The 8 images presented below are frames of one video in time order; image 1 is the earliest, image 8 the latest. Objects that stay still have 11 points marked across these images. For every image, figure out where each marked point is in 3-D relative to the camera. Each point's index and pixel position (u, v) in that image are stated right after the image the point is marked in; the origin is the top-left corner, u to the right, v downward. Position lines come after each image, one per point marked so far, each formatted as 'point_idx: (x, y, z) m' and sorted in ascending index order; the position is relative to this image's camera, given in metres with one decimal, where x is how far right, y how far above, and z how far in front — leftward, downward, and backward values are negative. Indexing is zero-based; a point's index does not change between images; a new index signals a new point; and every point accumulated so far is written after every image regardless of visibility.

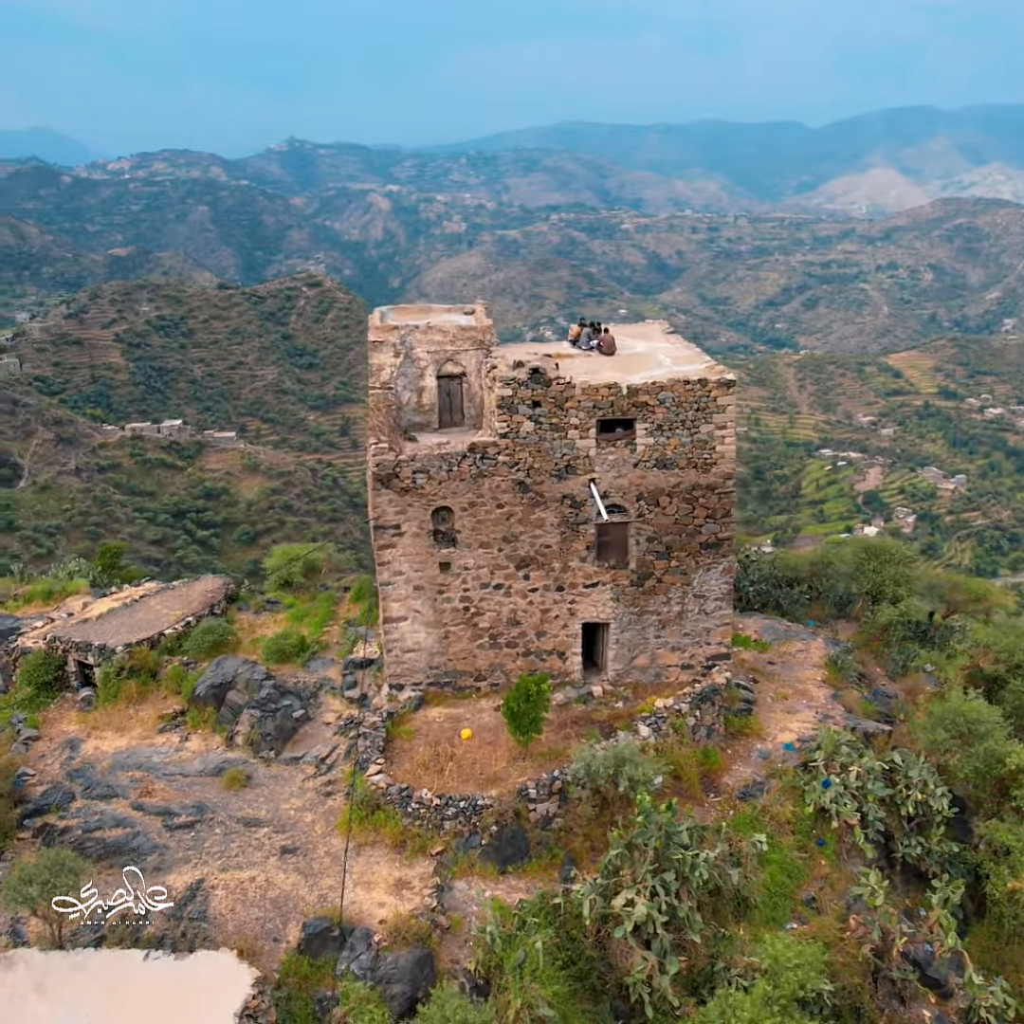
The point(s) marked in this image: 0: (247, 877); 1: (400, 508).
0: (-2.4, -3.2, +7.8) m
1: (-1.3, 0.0, +9.8) m
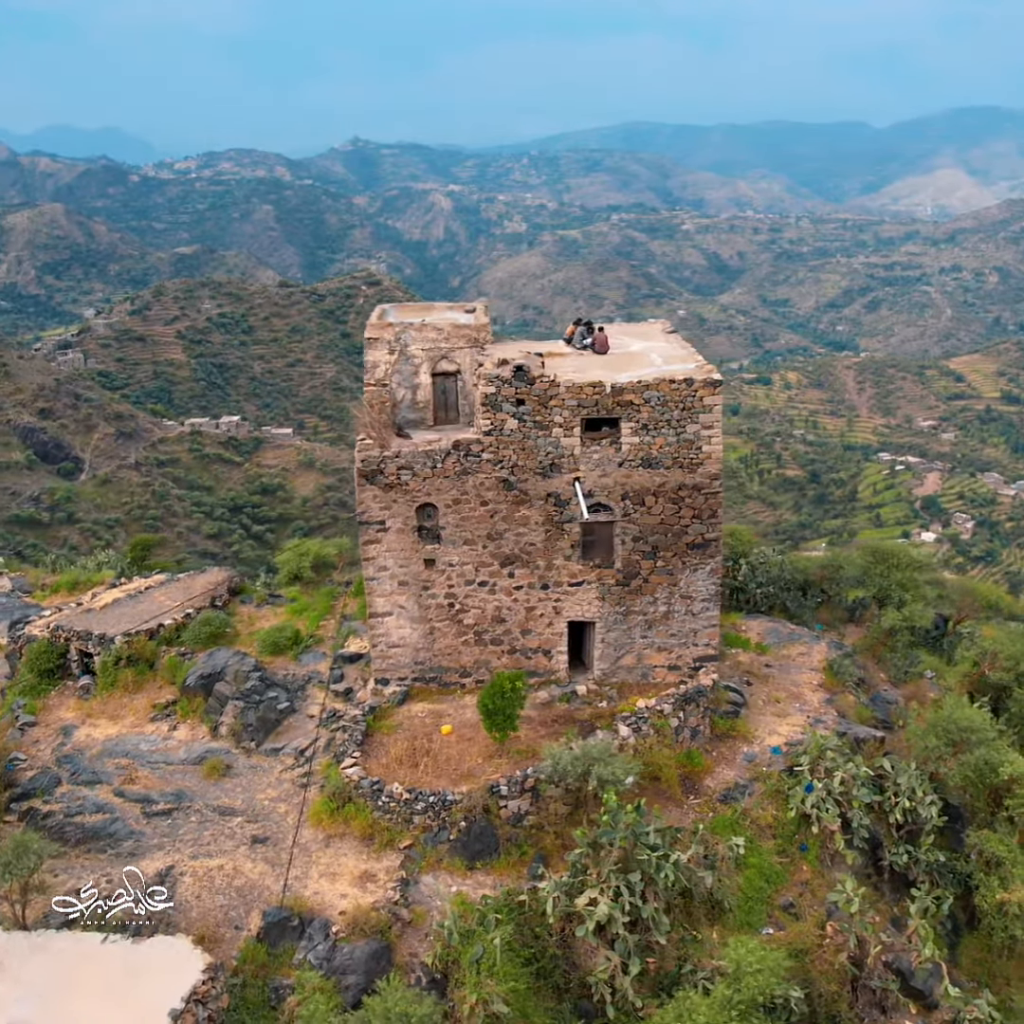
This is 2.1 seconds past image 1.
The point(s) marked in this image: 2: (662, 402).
0: (-2.7, -3.1, +7.8) m
1: (-1.4, +0.1, +9.8) m
2: (+1.6, +1.2, +9.4) m
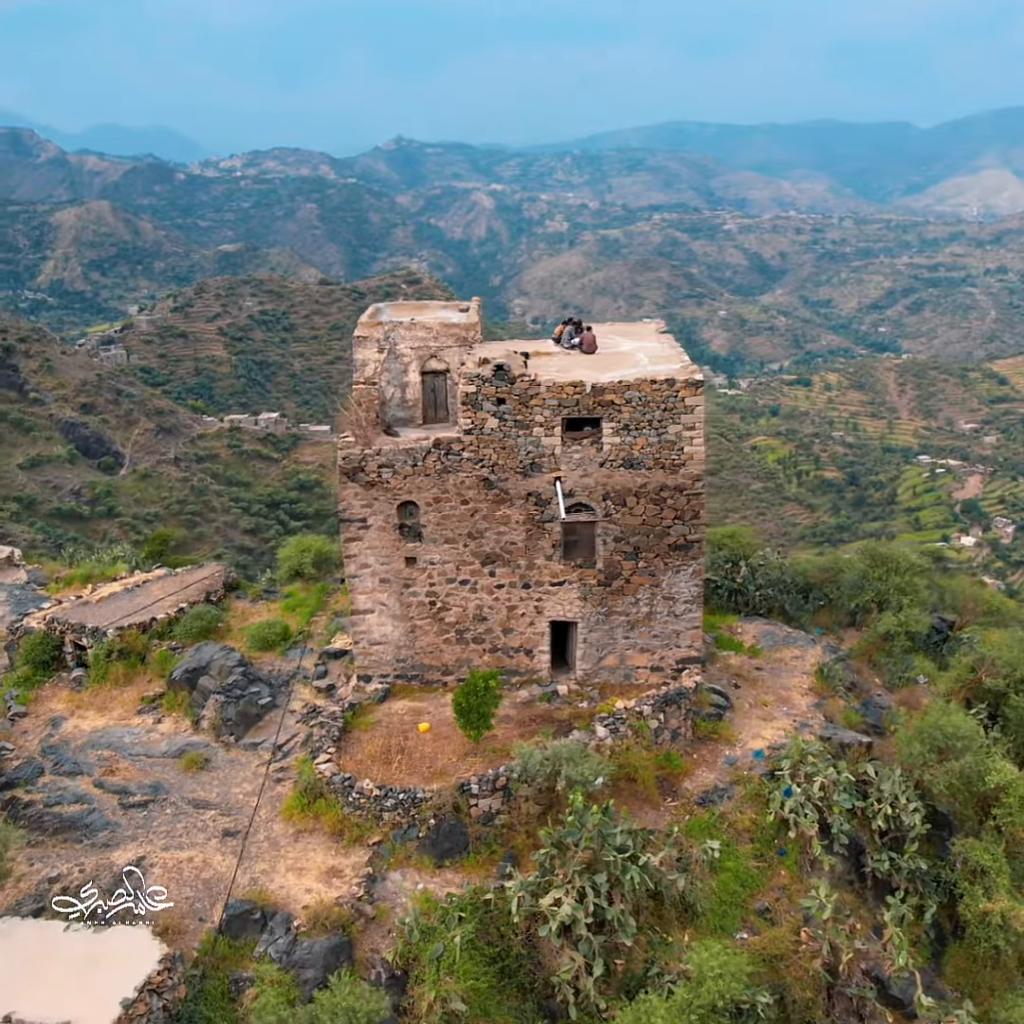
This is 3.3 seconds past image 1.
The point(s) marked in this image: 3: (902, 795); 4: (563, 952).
0: (-2.9, -3.1, +7.9) m
1: (-1.6, +0.1, +9.9) m
2: (+1.4, +1.2, +9.4) m
3: (+4.3, -3.1, +9.8) m
4: (+0.4, -3.5, +7.1) m
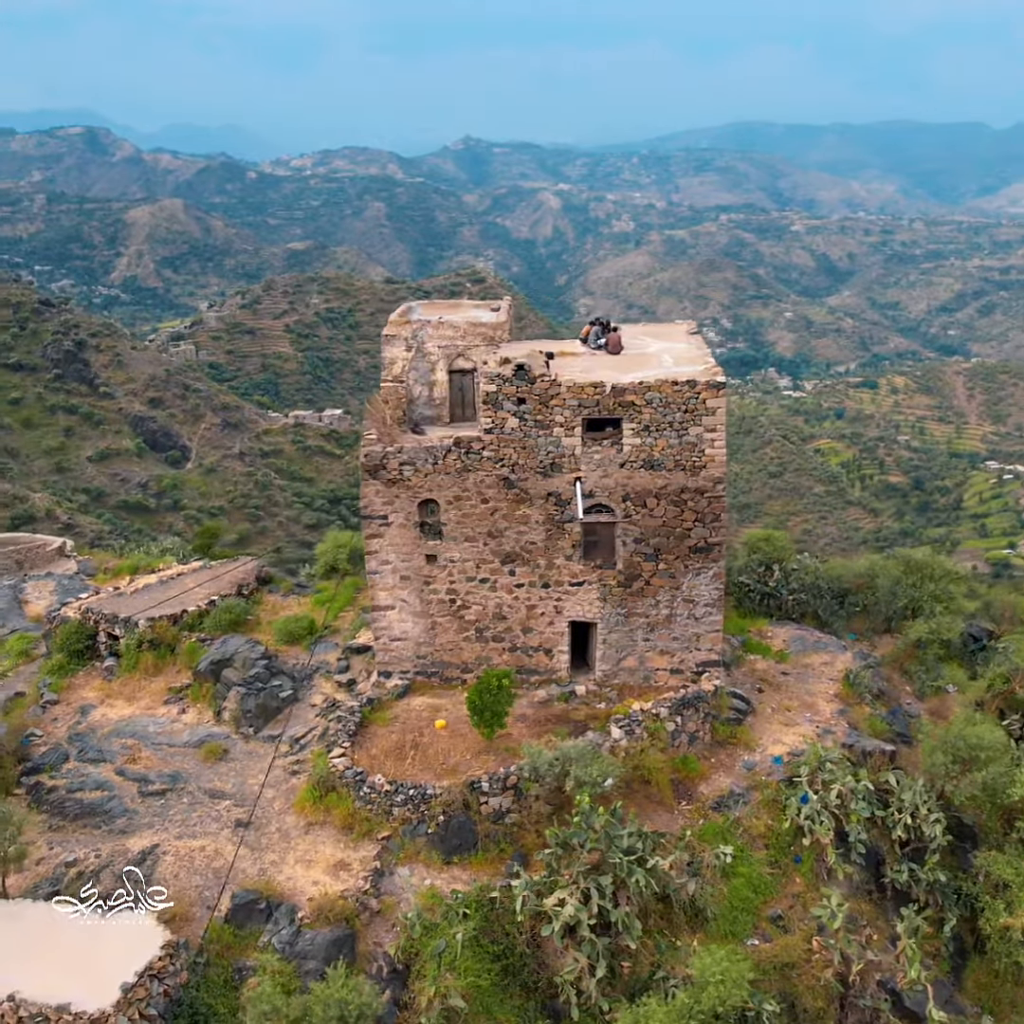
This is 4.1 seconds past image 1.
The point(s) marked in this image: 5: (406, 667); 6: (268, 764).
0: (-2.9, -3.0, +8.1) m
1: (-1.4, +0.1, +9.9) m
2: (+1.6, +1.2, +9.3) m
3: (+4.5, -3.2, +9.6) m
4: (+0.5, -3.5, +7.1) m
5: (-1.3, -1.8, +10.5) m
6: (-2.5, -2.6, +9.2) m
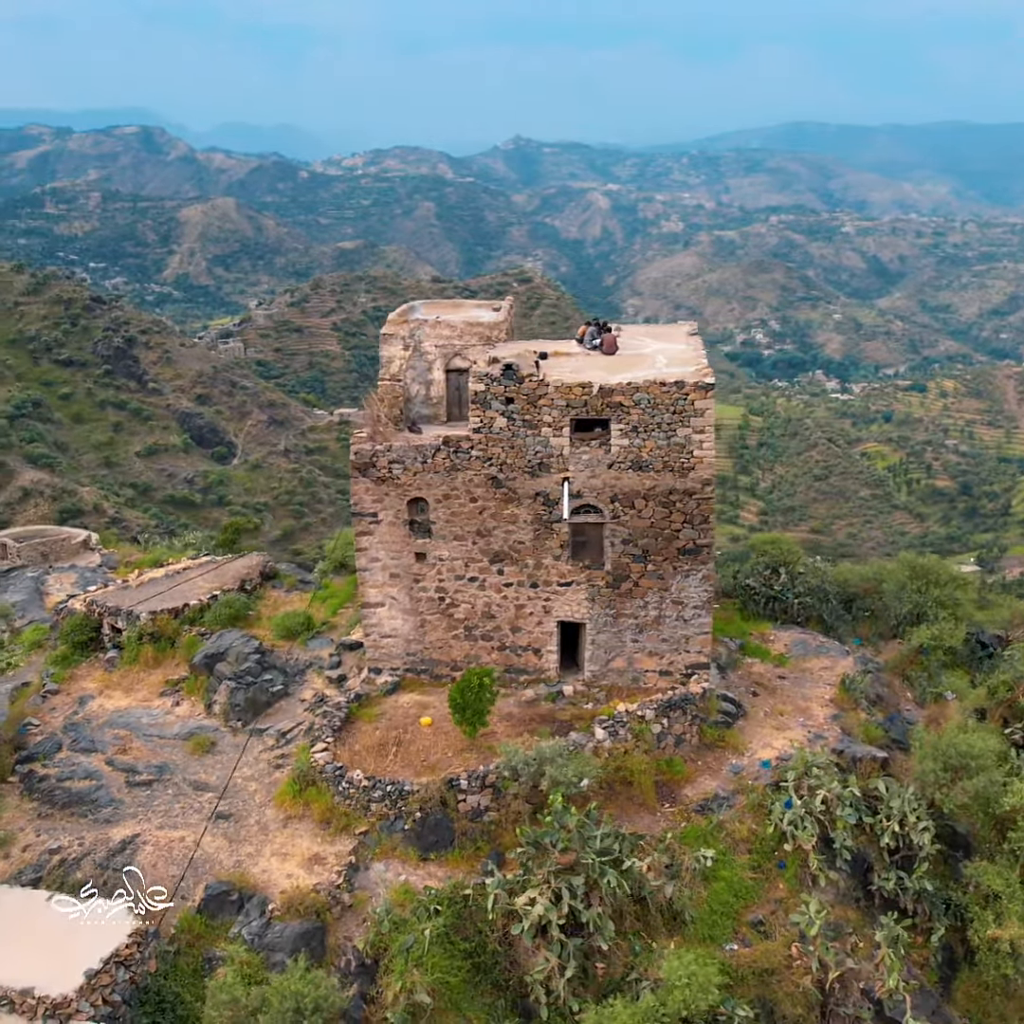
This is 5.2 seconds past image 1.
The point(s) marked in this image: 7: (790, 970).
0: (-3.1, -3.0, +8.2) m
1: (-1.5, +0.2, +10.0) m
2: (+1.5, +1.1, +9.3) m
3: (+4.3, -3.2, +9.5) m
4: (+0.2, -3.5, +7.1) m
5: (-1.4, -1.8, +10.6) m
6: (-2.7, -2.6, +9.3) m
7: (+2.5, -4.1, +8.0) m
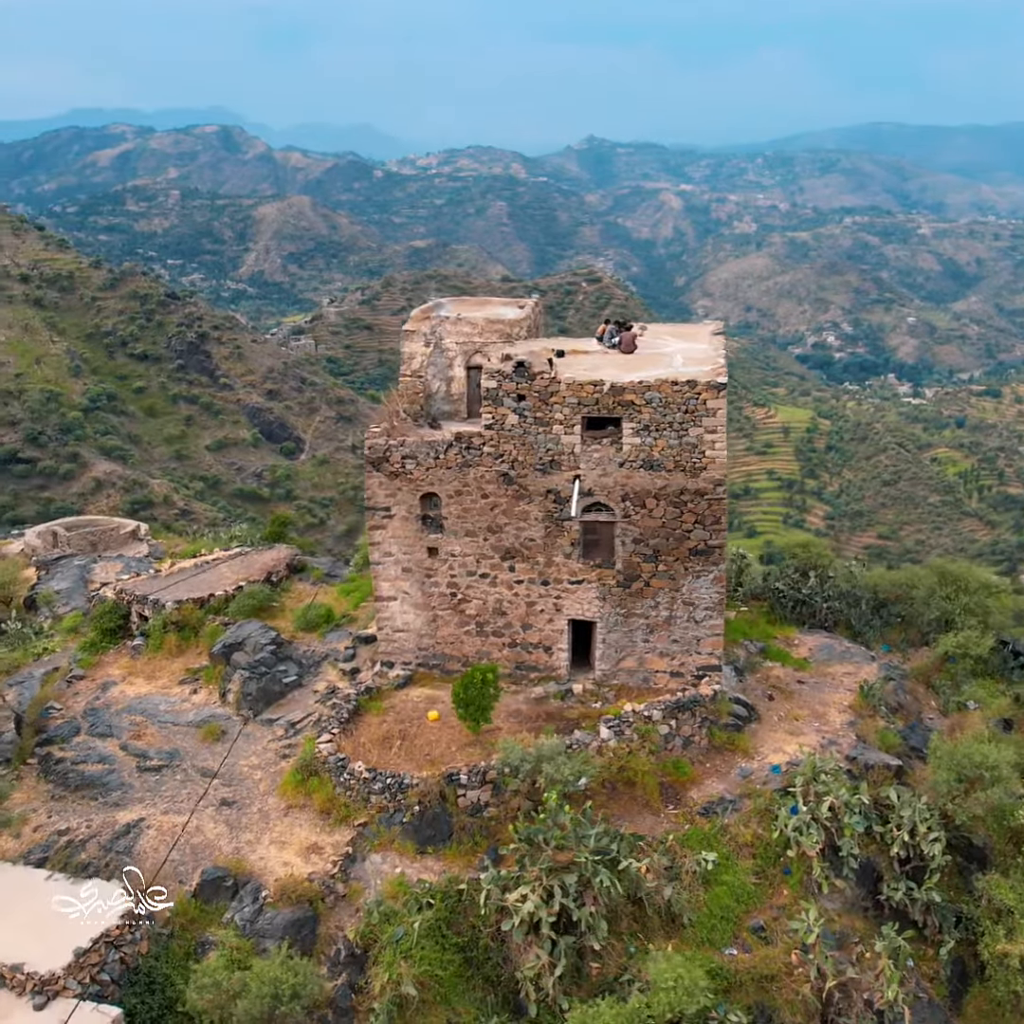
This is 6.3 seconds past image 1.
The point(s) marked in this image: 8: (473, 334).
0: (-3.1, -2.9, +8.3) m
1: (-1.4, +0.2, +10.1) m
2: (+1.6, +1.1, +9.3) m
3: (+4.3, -3.3, +9.3) m
4: (+0.1, -3.5, +7.2) m
5: (-1.3, -1.8, +10.6) m
6: (-2.7, -2.5, +9.5) m
7: (+2.5, -4.2, +7.9) m
8: (-0.5, +2.3, +11.3) m
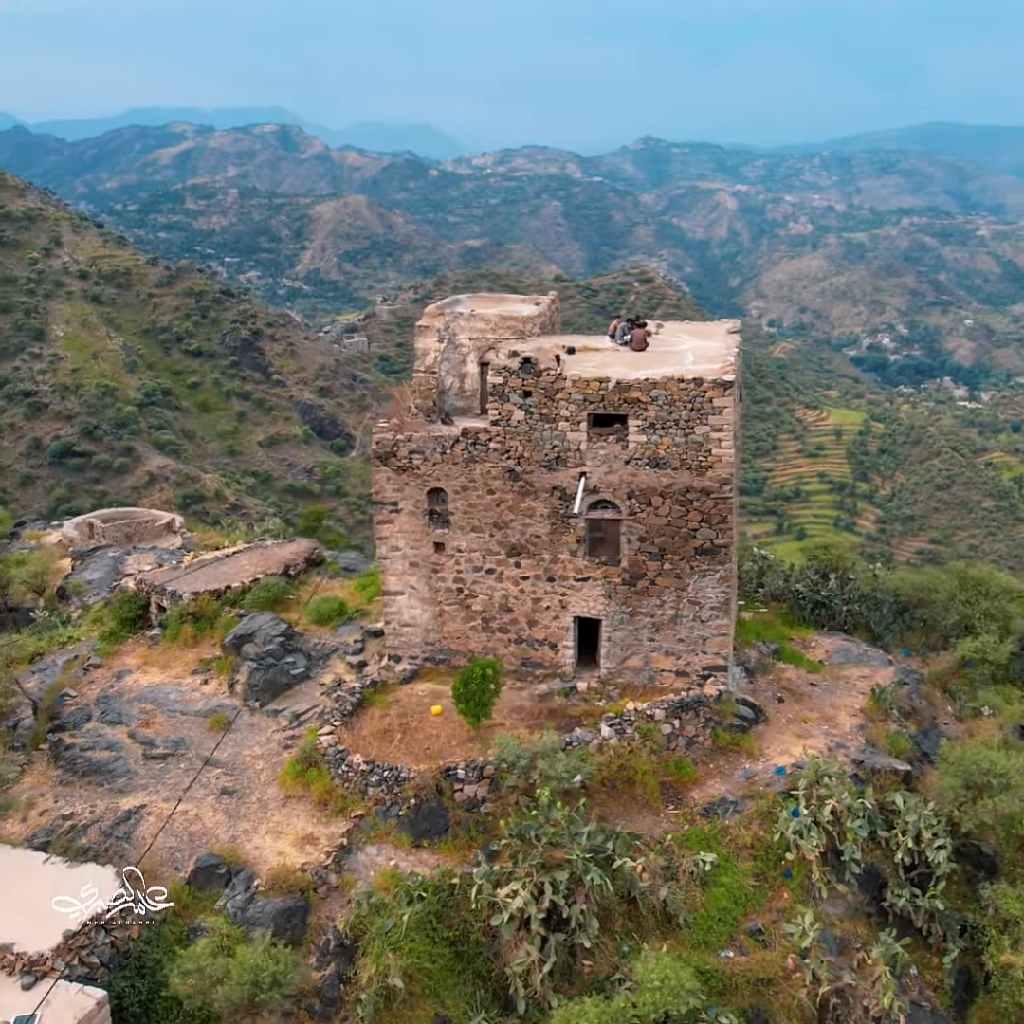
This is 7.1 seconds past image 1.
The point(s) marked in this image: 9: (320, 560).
0: (-3.1, -2.8, +8.4) m
1: (-1.3, +0.3, +10.1) m
2: (+1.6, +1.2, +9.2) m
3: (+4.3, -3.3, +9.1) m
4: (+0.1, -3.5, +7.2) m
5: (-1.2, -1.7, +10.7) m
6: (-2.7, -2.4, +9.6) m
7: (+2.4, -4.2, +7.8) m
8: (-0.4, +2.3, +11.3) m
9: (-3.6, -0.9, +16.1) m
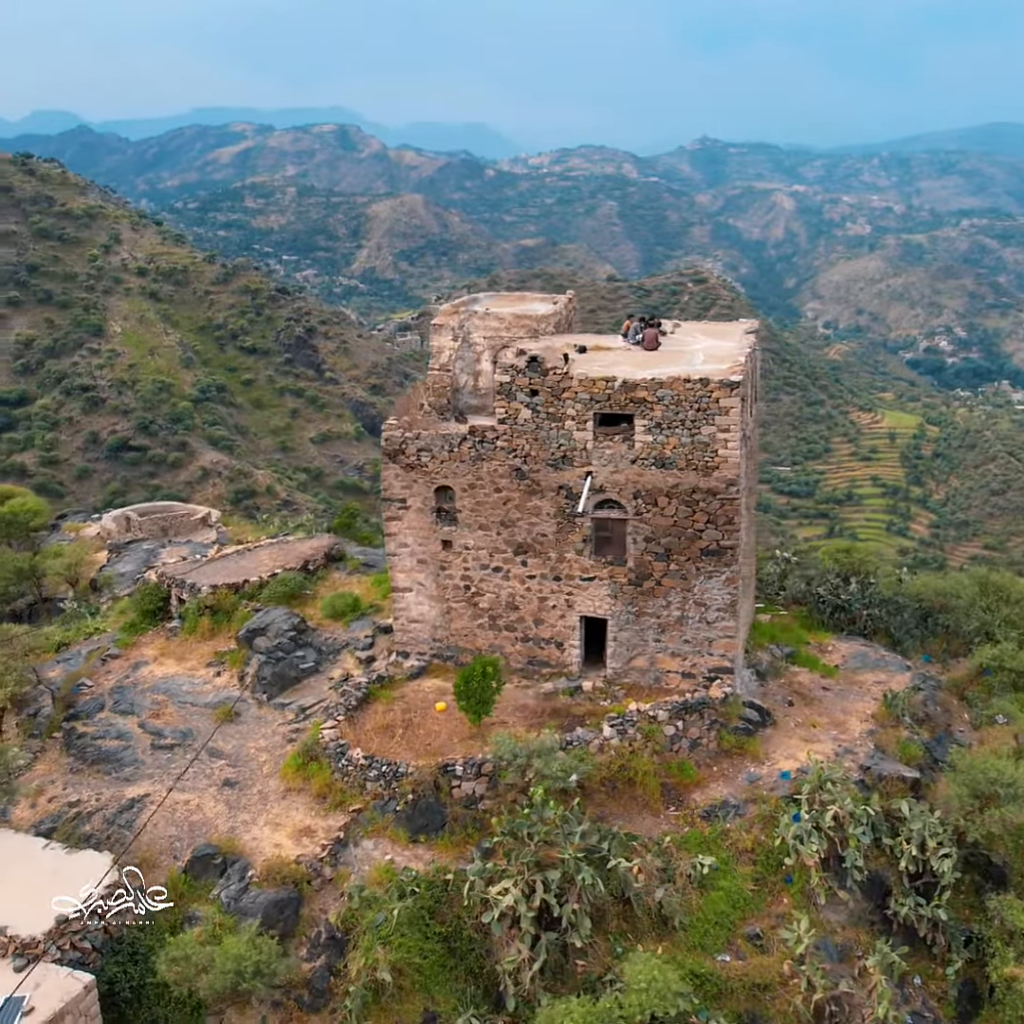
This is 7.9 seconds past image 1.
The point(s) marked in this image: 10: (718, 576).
0: (-3.1, -2.8, +8.6) m
1: (-1.2, +0.3, +10.2) m
2: (+1.7, +1.2, +9.2) m
3: (+4.3, -3.3, +9.0) m
4: (0.0, -3.5, +7.2) m
5: (-1.1, -1.7, +10.8) m
6: (-2.6, -2.4, +9.7) m
7: (+2.3, -4.2, +7.8) m
8: (-0.3, +2.3, +11.3) m
9: (-3.3, -0.8, +16.2) m
10: (+2.3, -0.7, +9.6) m
